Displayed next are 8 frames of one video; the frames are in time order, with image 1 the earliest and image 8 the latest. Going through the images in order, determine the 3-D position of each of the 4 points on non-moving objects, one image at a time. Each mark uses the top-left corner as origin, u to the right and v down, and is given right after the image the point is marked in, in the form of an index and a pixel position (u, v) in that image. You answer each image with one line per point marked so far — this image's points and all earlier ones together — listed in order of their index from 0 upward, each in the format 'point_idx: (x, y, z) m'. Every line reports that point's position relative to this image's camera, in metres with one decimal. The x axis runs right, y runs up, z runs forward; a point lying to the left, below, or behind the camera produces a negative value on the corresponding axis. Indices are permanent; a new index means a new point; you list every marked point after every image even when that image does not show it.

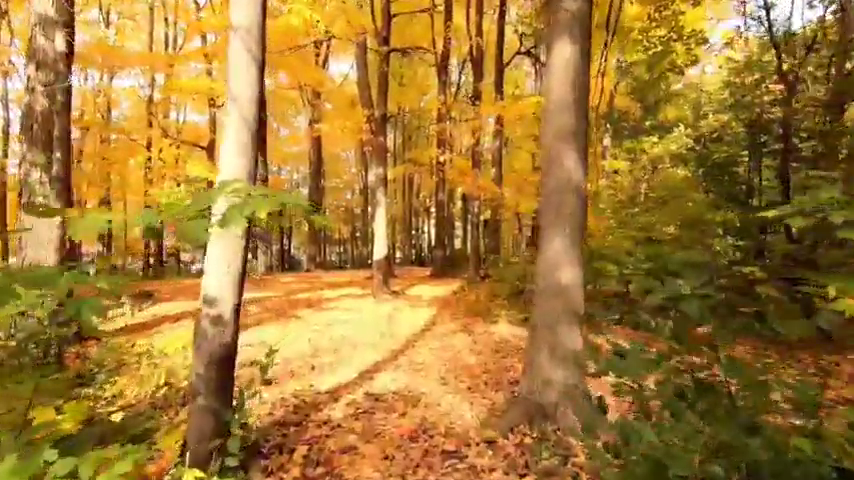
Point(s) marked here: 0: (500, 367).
0: (+0.8, -1.4, +6.5) m
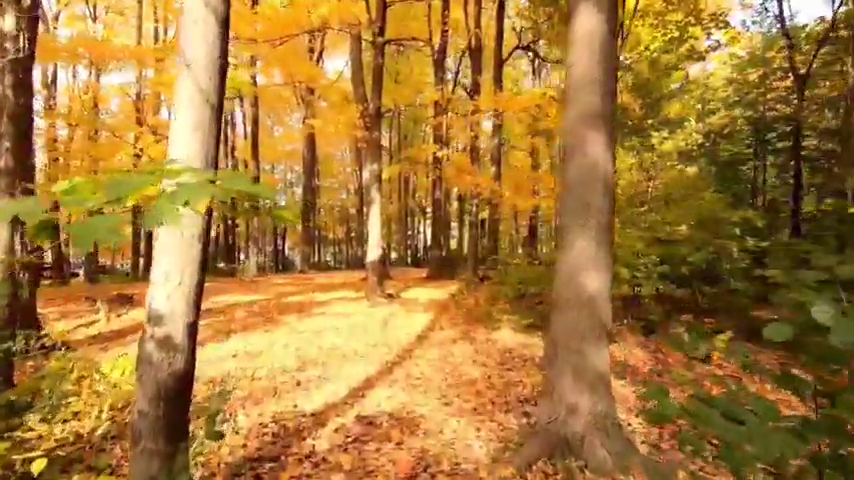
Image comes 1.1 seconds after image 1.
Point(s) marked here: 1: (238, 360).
0: (+0.8, -1.5, +5.9) m
1: (-2.3, -1.4, +6.9) m
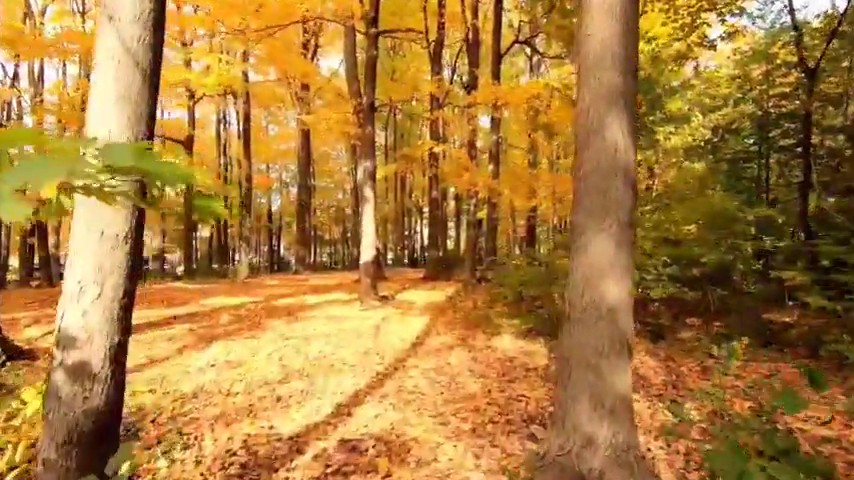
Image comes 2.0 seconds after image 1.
0: (+0.8, -1.5, +5.3) m
1: (-2.3, -1.4, +6.3) m
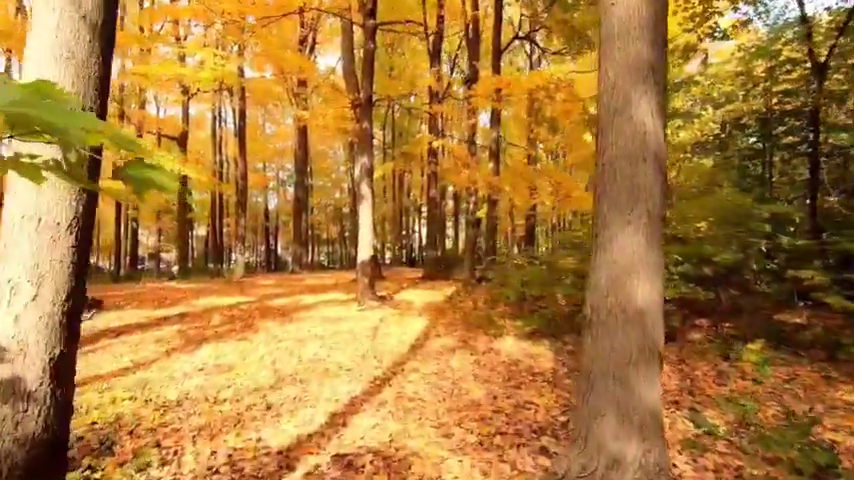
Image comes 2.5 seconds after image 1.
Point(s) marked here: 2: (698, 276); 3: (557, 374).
0: (+0.8, -1.4, +5.0) m
1: (-2.3, -1.4, +6.0) m
2: (+3.9, -0.5, +8.4) m
3: (+1.4, -1.5, +6.2) m
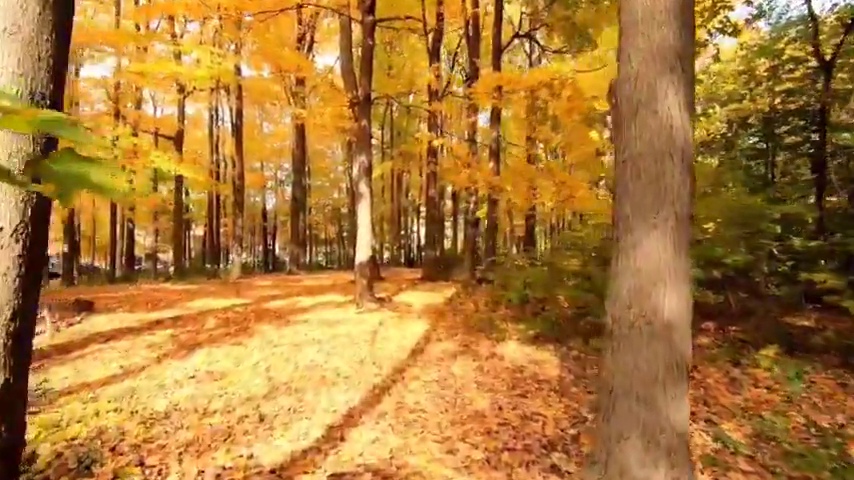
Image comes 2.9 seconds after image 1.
0: (+0.8, -1.4, +4.7) m
1: (-2.3, -1.4, +5.7) m
2: (+3.9, -0.5, +8.1) m
3: (+1.4, -1.5, +5.9) m
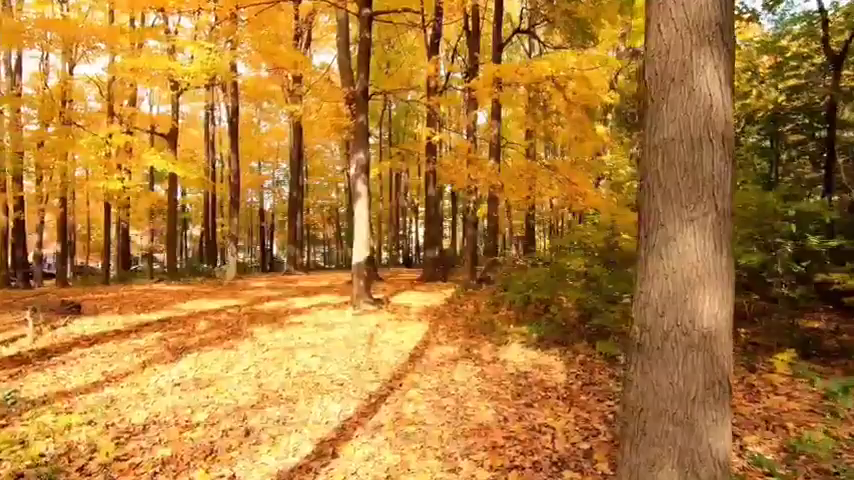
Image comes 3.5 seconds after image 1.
0: (+0.8, -1.4, +4.4) m
1: (-2.3, -1.4, +5.4) m
2: (+3.9, -0.5, +7.8) m
3: (+1.4, -1.5, +5.6) m
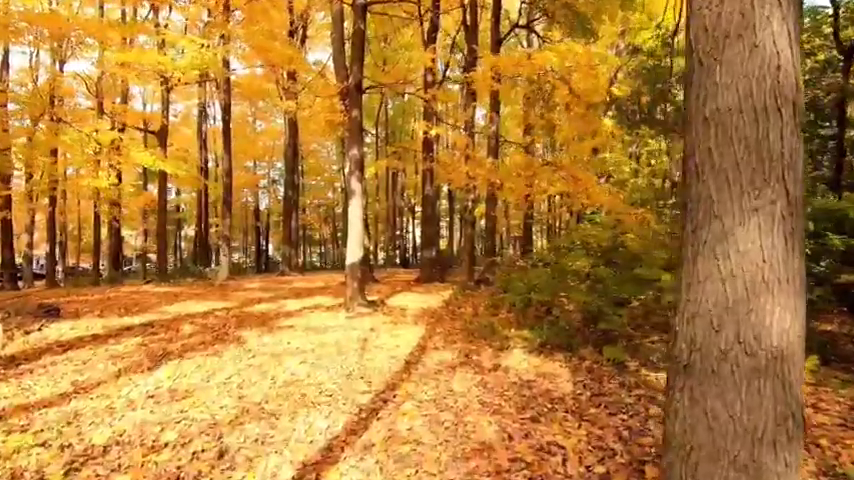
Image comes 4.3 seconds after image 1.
0: (+0.8, -1.4, +3.9) m
1: (-2.3, -1.4, +4.9) m
2: (+3.9, -0.5, +7.4) m
3: (+1.4, -1.4, +5.2) m
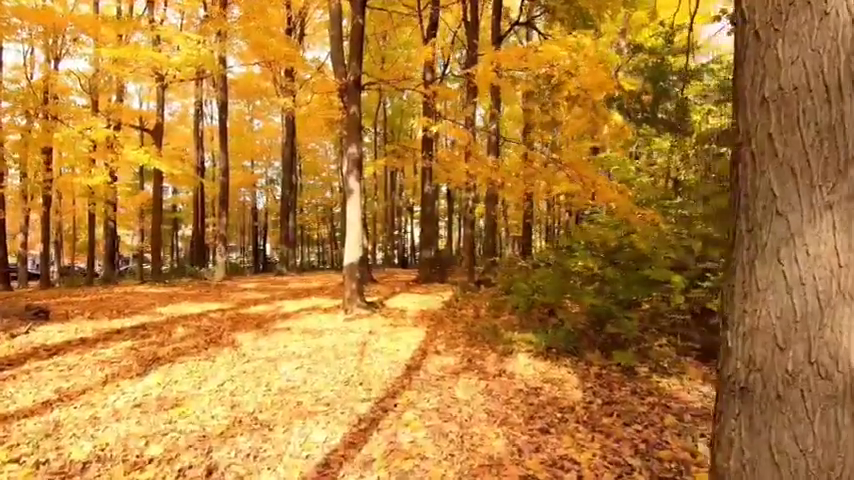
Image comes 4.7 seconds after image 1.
0: (+0.8, -1.4, +3.7) m
1: (-2.3, -1.4, +4.6) m
2: (+3.9, -0.5, +7.1) m
3: (+1.4, -1.5, +4.9) m
